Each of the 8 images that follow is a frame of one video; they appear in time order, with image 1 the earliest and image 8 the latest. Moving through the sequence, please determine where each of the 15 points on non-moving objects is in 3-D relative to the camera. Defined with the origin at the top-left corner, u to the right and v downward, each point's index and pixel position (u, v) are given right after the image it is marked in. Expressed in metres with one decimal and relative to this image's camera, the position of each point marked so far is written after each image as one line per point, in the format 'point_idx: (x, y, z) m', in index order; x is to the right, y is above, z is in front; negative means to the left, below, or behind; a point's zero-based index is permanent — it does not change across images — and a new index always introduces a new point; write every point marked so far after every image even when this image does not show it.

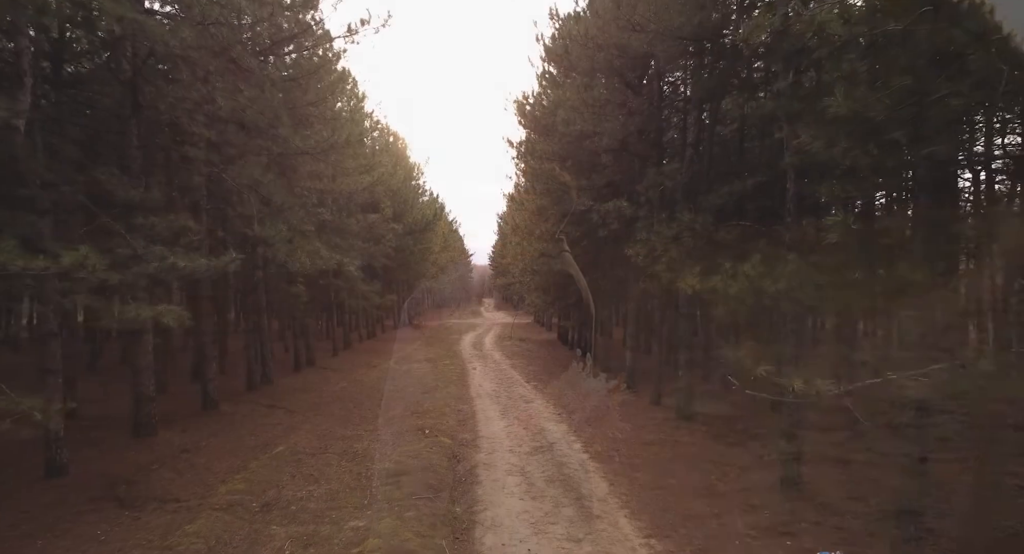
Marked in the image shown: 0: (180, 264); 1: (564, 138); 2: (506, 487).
0: (-5.1, +0.2, +9.2) m
1: (+1.4, +3.7, +16.1) m
2: (-0.1, -3.4, +9.8) m
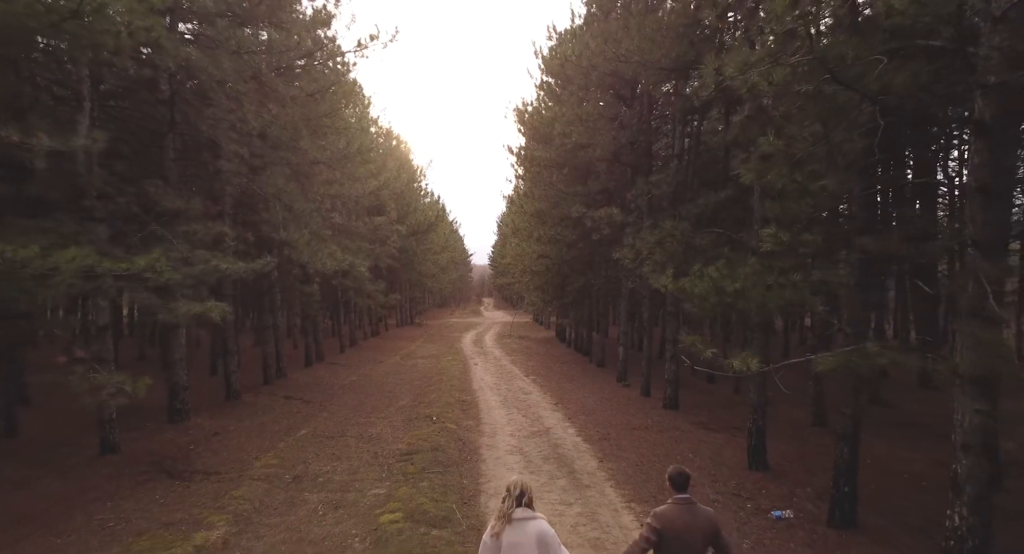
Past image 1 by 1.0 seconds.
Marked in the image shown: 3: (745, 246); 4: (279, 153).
0: (-5.1, +0.2, +10.5) m
1: (+1.4, +3.7, +17.4) m
2: (-0.1, -3.4, +11.1) m
3: (+3.4, +0.5, +8.8) m
4: (-5.6, +3.0, +14.3) m
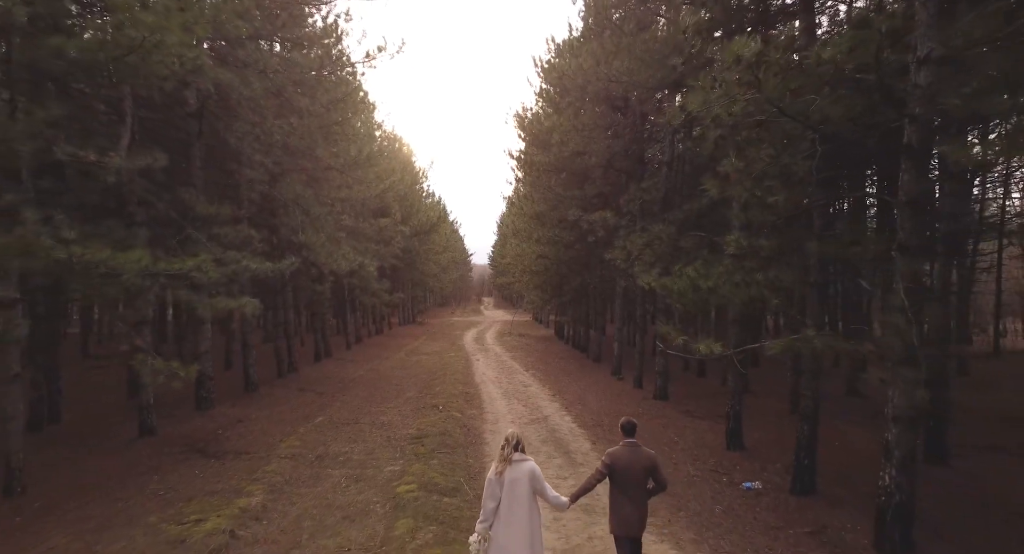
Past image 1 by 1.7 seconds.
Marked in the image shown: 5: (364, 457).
0: (-5.0, +0.2, +11.6) m
1: (+1.4, +3.8, +18.5) m
2: (-0.1, -3.4, +12.2) m
3: (+3.5, +0.5, +9.9) m
4: (-5.6, +3.0, +15.4) m
5: (-2.8, -3.4, +11.4) m
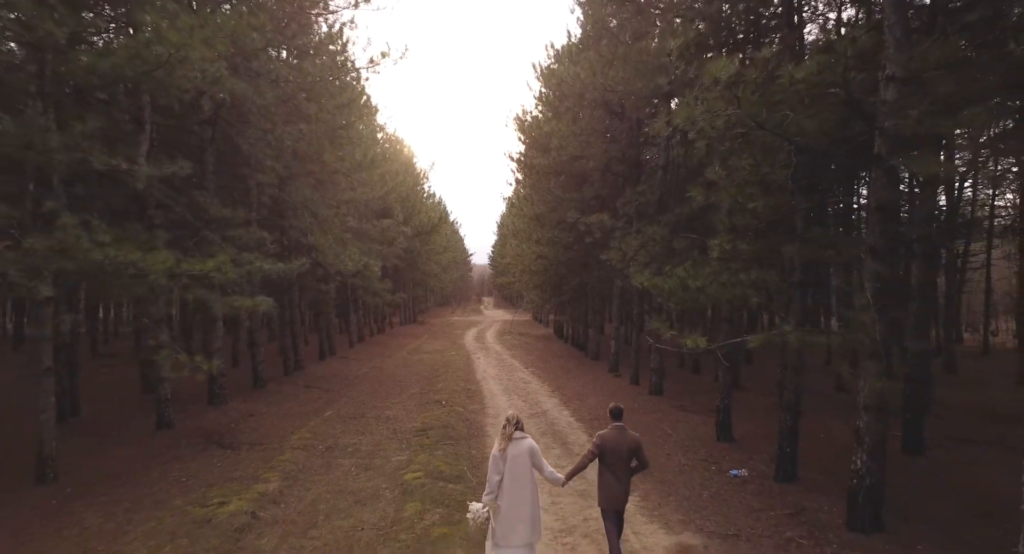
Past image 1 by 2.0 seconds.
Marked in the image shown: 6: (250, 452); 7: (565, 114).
0: (-5.0, +0.2, +12.2) m
1: (+1.4, +3.8, +19.1) m
2: (0.0, -3.4, +12.8) m
3: (+3.5, +0.5, +10.5) m
4: (-5.6, +3.0, +16.0) m
5: (-2.8, -3.4, +12.0) m
6: (-5.1, -3.4, +11.6) m
7: (+1.6, +4.9, +18.0) m
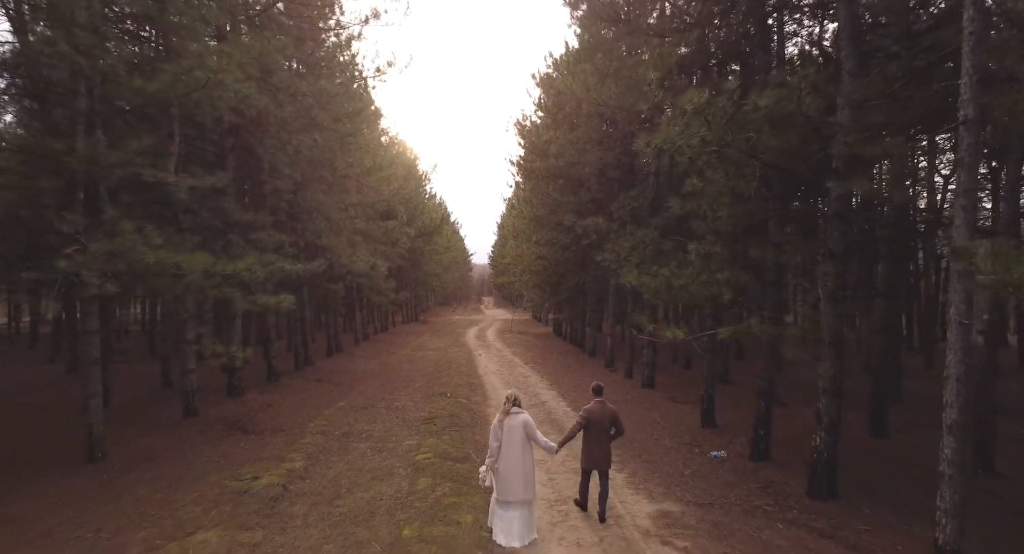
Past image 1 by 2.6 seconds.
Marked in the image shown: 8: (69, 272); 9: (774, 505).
0: (-5.0, +0.2, +13.2) m
1: (+1.4, +3.8, +20.1) m
2: (0.0, -3.4, +13.8) m
3: (+3.5, +0.5, +11.6) m
4: (-5.5, +3.0, +17.1) m
5: (-2.8, -3.4, +13.1) m
6: (-5.0, -3.4, +12.6) m
7: (+1.6, +4.9, +19.0) m
8: (-6.2, +0.1, +8.5) m
9: (+3.7, -3.2, +8.5) m
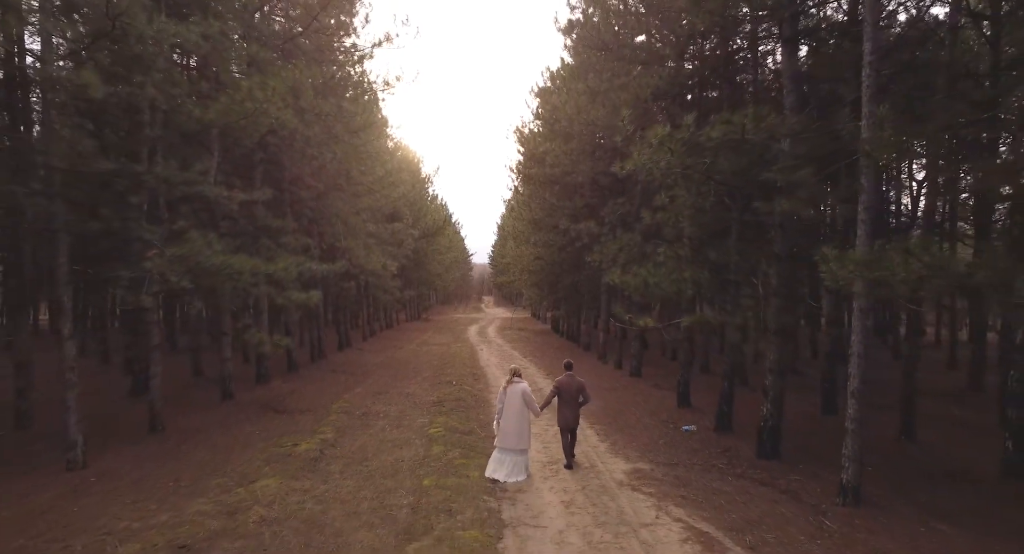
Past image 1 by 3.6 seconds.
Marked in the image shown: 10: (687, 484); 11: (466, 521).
0: (-5.0, +0.2, +15.0) m
1: (+1.4, +3.8, +21.9) m
2: (0.0, -3.4, +15.6) m
3: (+3.5, +0.5, +13.4) m
4: (-5.6, +3.0, +18.9) m
5: (-2.8, -3.4, +14.9) m
6: (-5.0, -3.3, +14.4) m
7: (+1.6, +4.9, +20.8) m
8: (-6.2, +0.1, +10.2) m
9: (+3.7, -3.2, +10.3) m
10: (+2.7, -3.2, +9.3) m
11: (-0.6, -3.2, +7.8) m
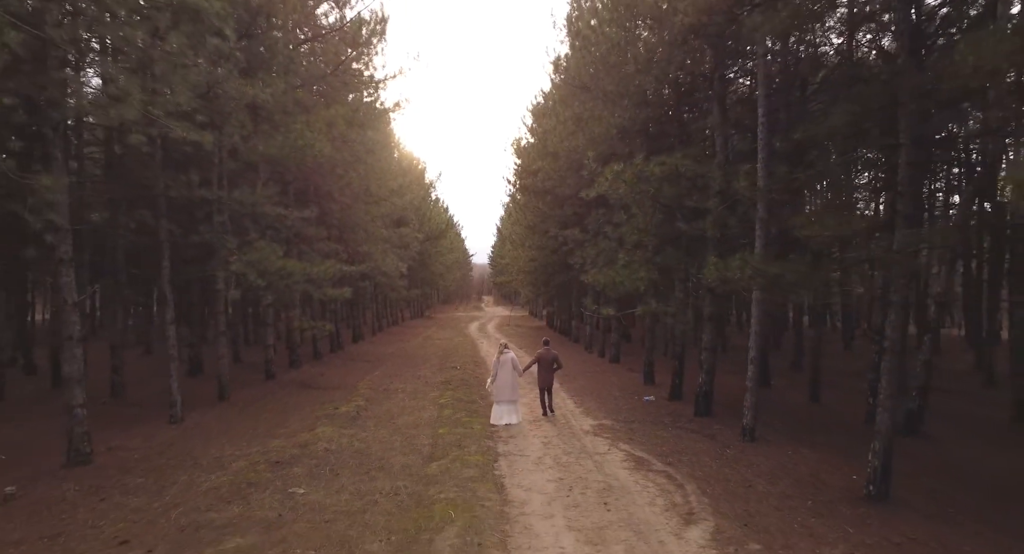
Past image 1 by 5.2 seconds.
0: (-5.2, +0.3, +18.1) m
1: (+1.3, +3.8, +25.0) m
2: (-0.2, -3.4, +18.8) m
3: (+3.3, +0.5, +16.5) m
4: (-5.7, +3.0, +22.0) m
5: (-2.9, -3.4, +18.0) m
6: (-5.2, -3.3, +17.5) m
7: (+1.5, +4.9, +24.0) m
8: (-6.4, +0.1, +13.4) m
9: (+3.6, -3.2, +13.4) m
10: (+2.6, -3.2, +12.4) m
11: (-0.7, -3.2, +10.9) m
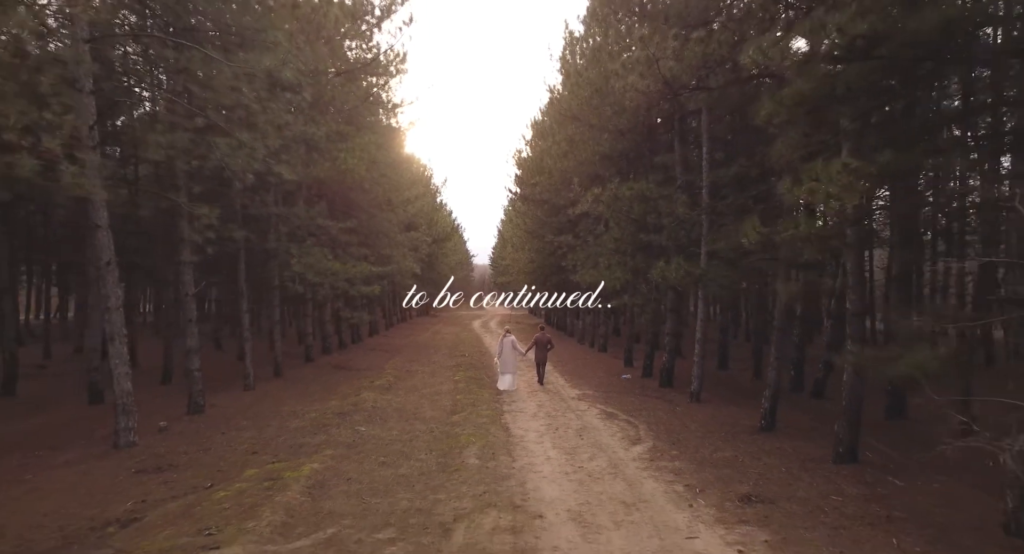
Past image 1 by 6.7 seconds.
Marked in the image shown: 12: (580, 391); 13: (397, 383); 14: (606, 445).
0: (-5.1, +0.3, +21.6) m
1: (+1.4, +3.8, +28.5) m
2: (-0.1, -3.4, +22.2) m
3: (+3.4, +0.5, +19.9) m
4: (-5.6, +3.1, +25.4) m
5: (-2.9, -3.4, +21.4) m
6: (-5.1, -3.3, +21.0) m
7: (+1.5, +4.9, +27.4) m
8: (-6.3, +0.1, +16.8) m
9: (+3.6, -3.2, +16.8) m
10: (+2.6, -3.2, +15.9) m
11: (-0.7, -3.1, +14.4) m
12: (+1.9, -3.2, +16.8) m
13: (-3.5, -3.3, +18.3) m
14: (+1.7, -3.0, +10.7) m
